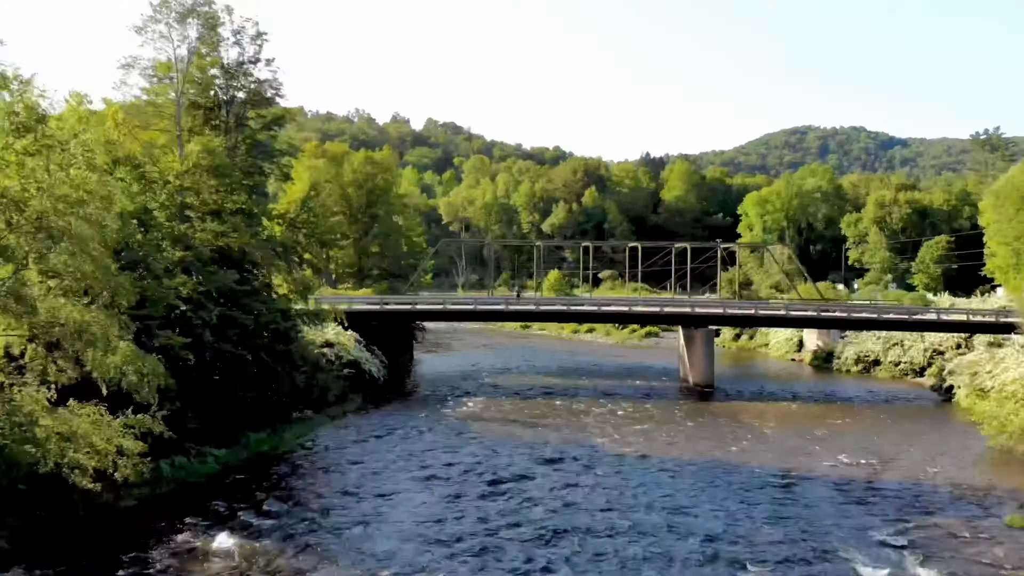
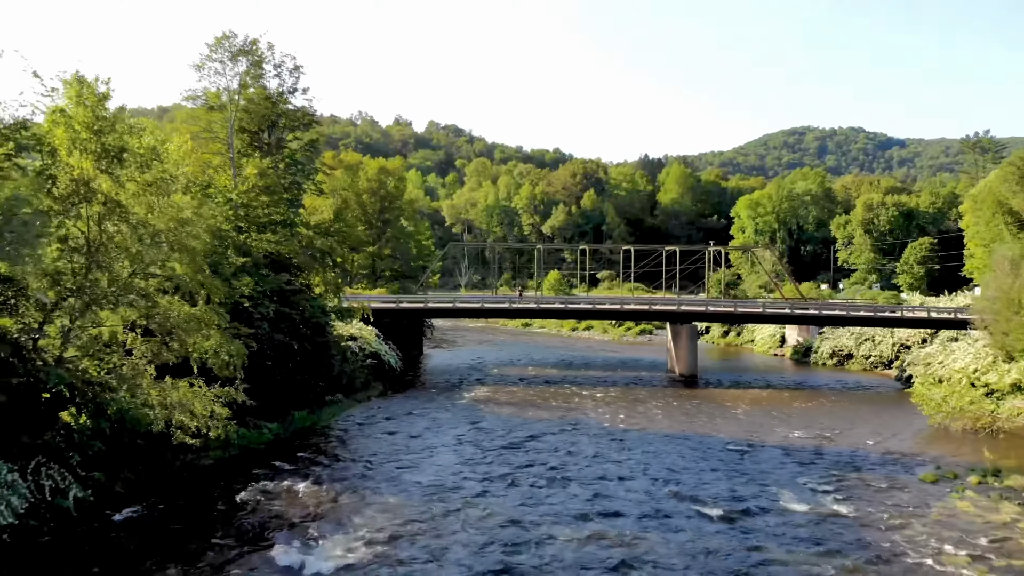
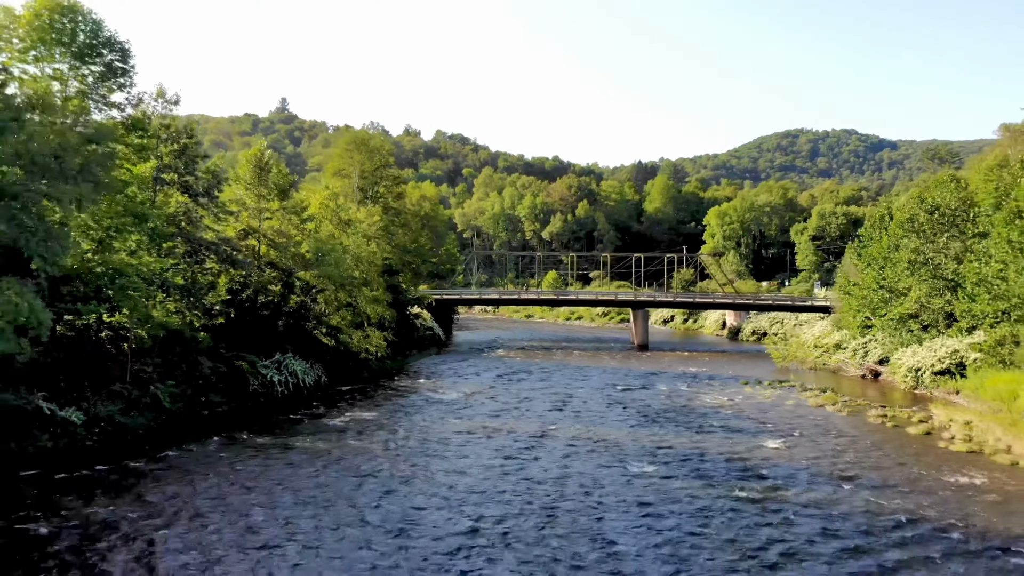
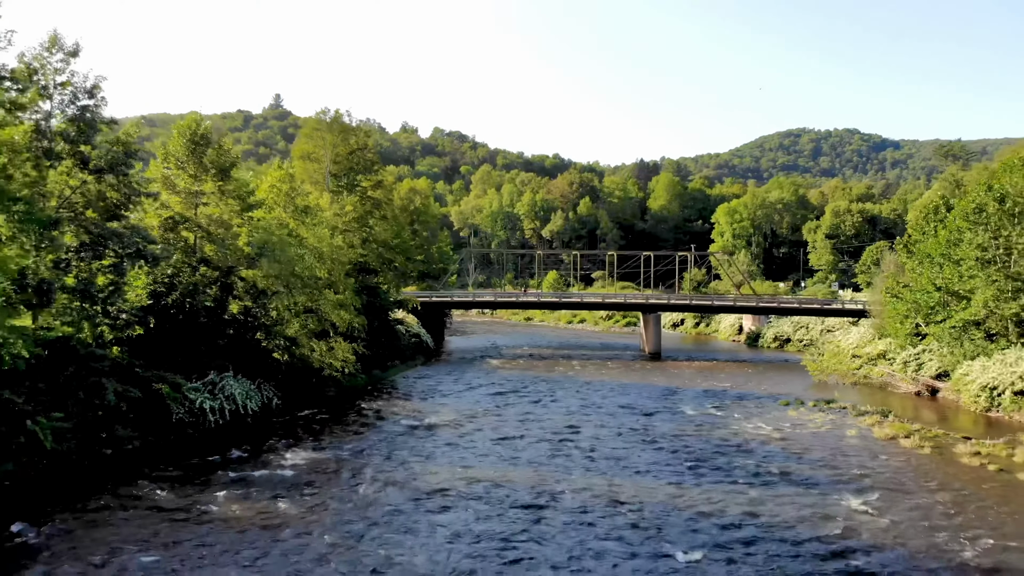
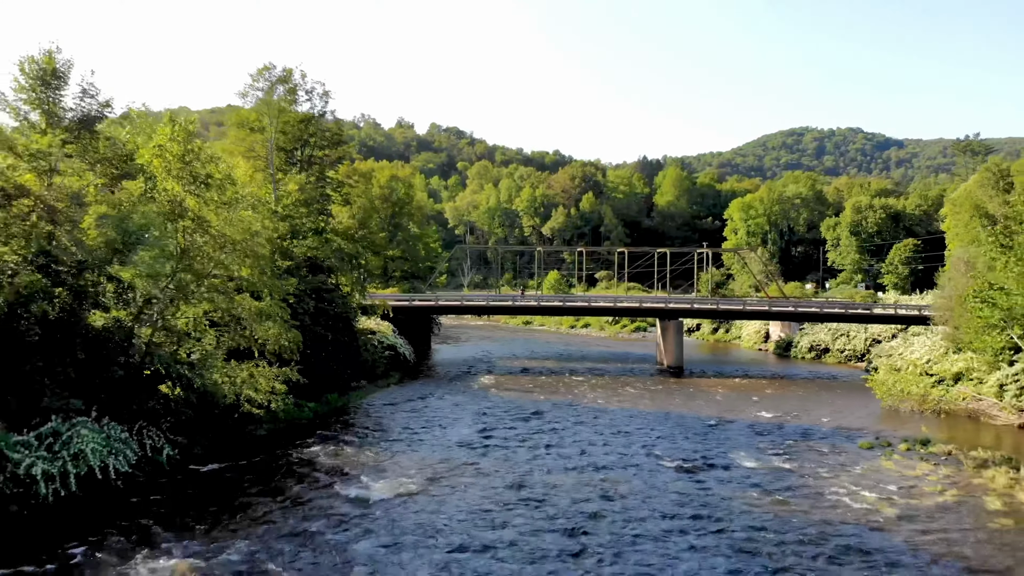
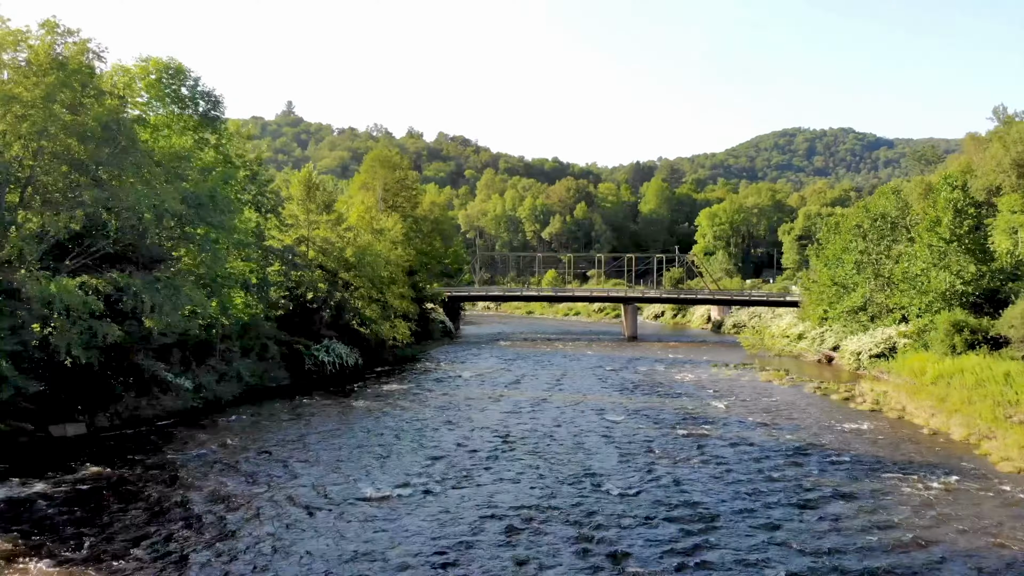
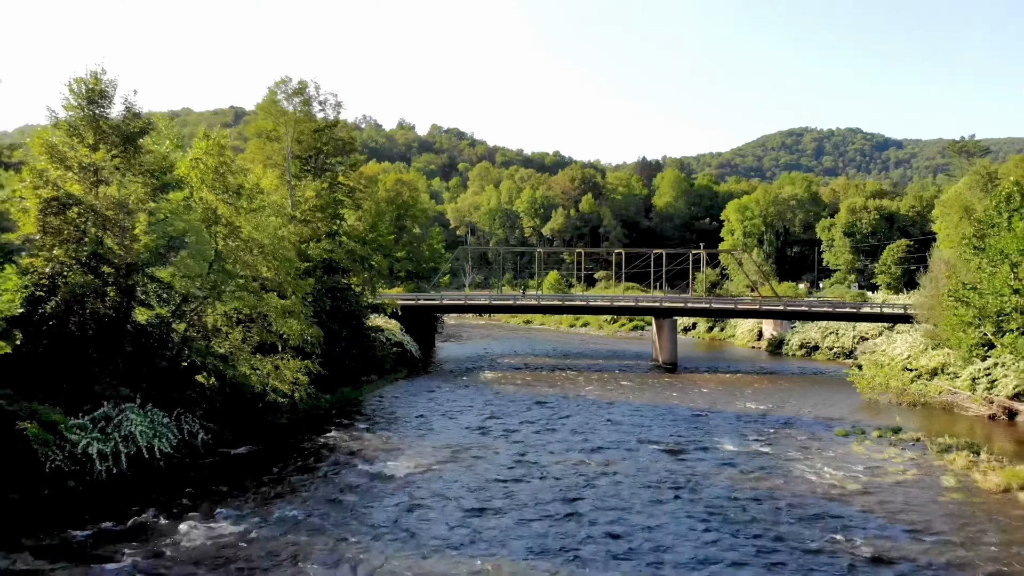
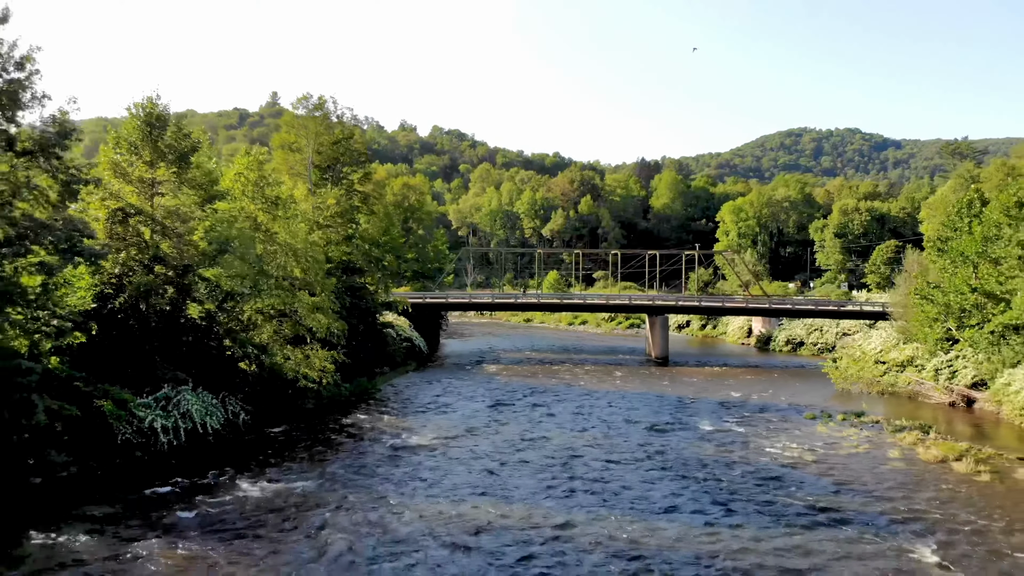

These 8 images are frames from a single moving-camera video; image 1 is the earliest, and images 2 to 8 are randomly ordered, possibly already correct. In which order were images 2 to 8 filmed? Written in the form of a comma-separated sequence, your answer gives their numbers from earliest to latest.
2, 5, 7, 8, 4, 3, 6
